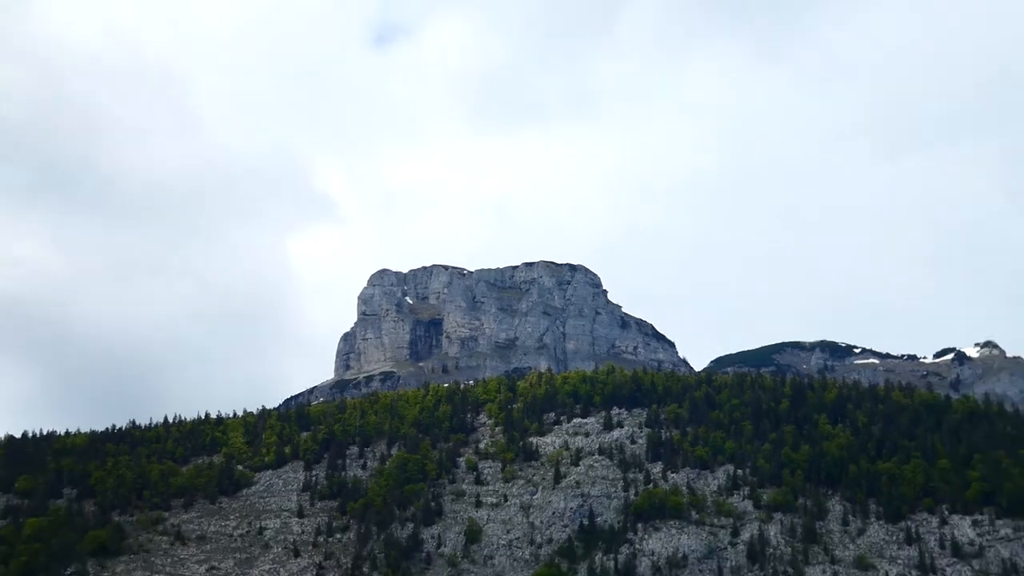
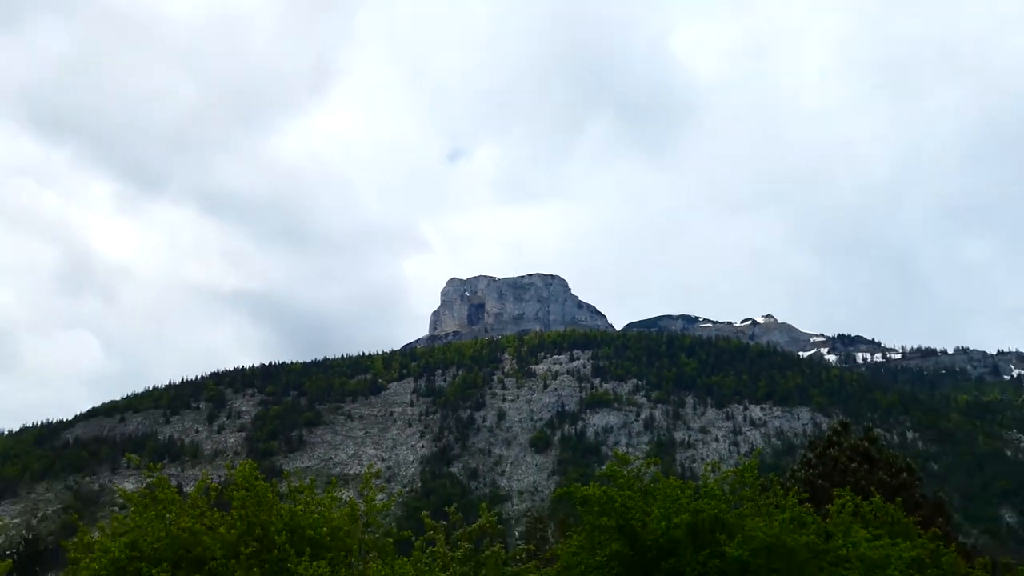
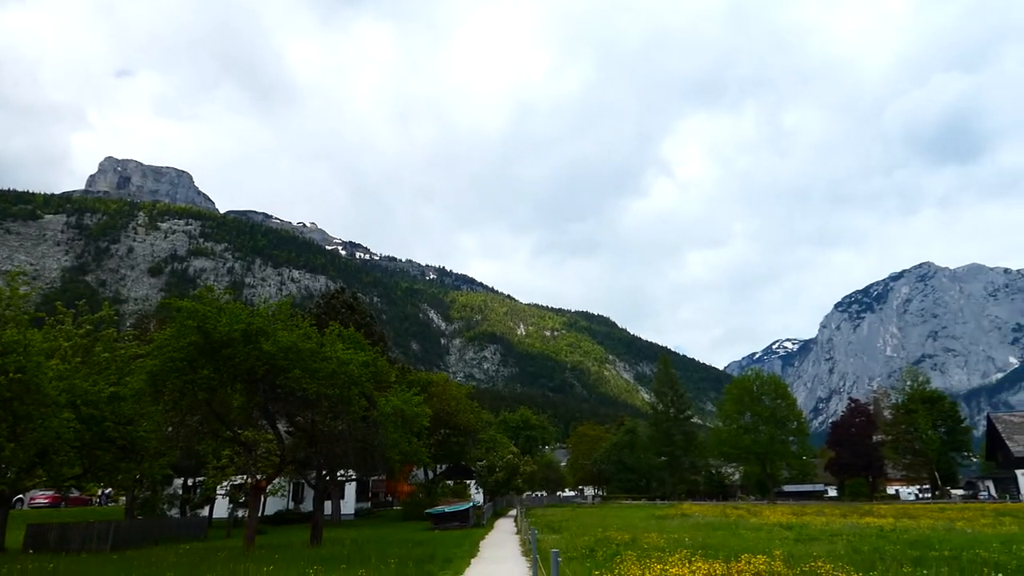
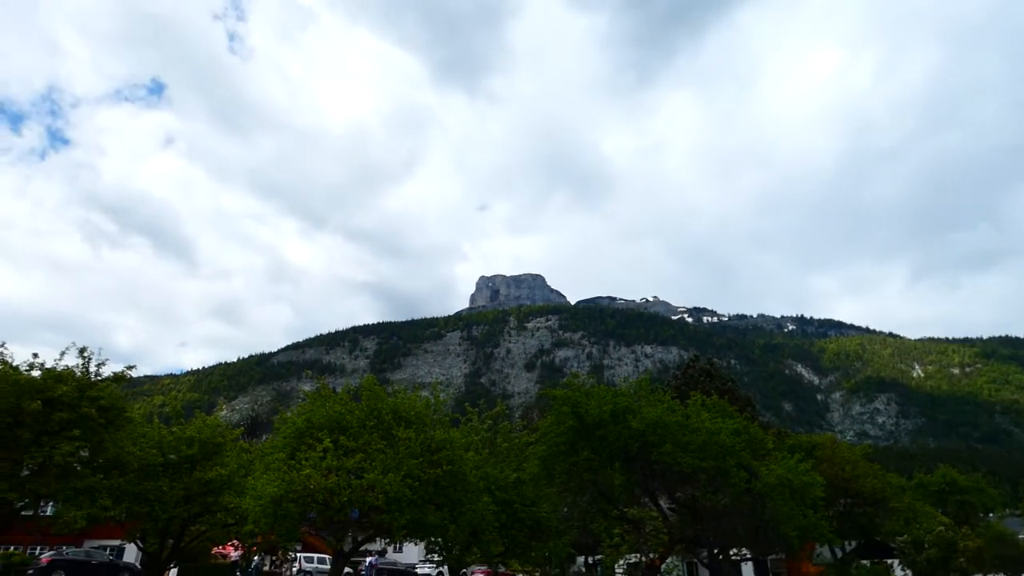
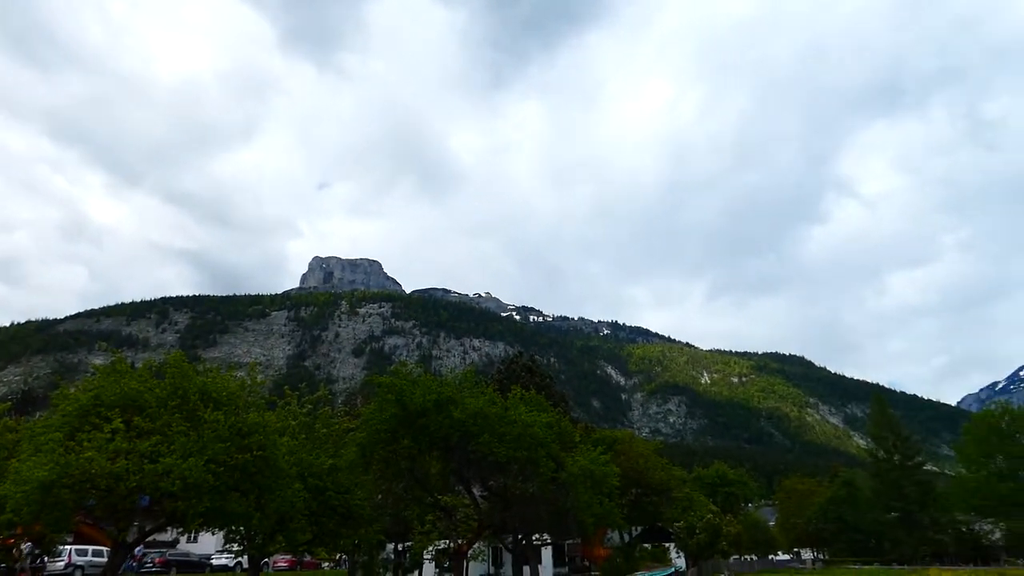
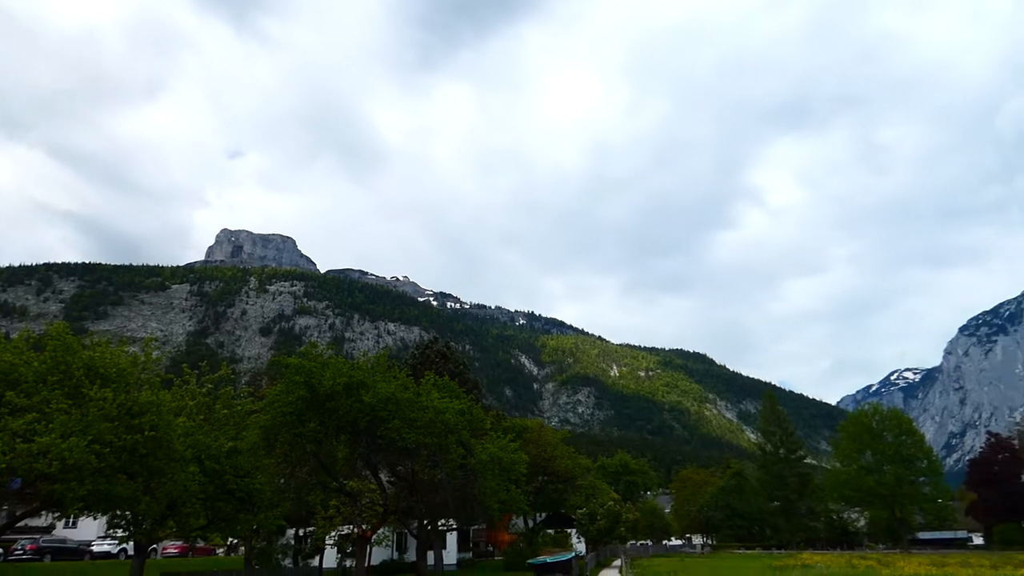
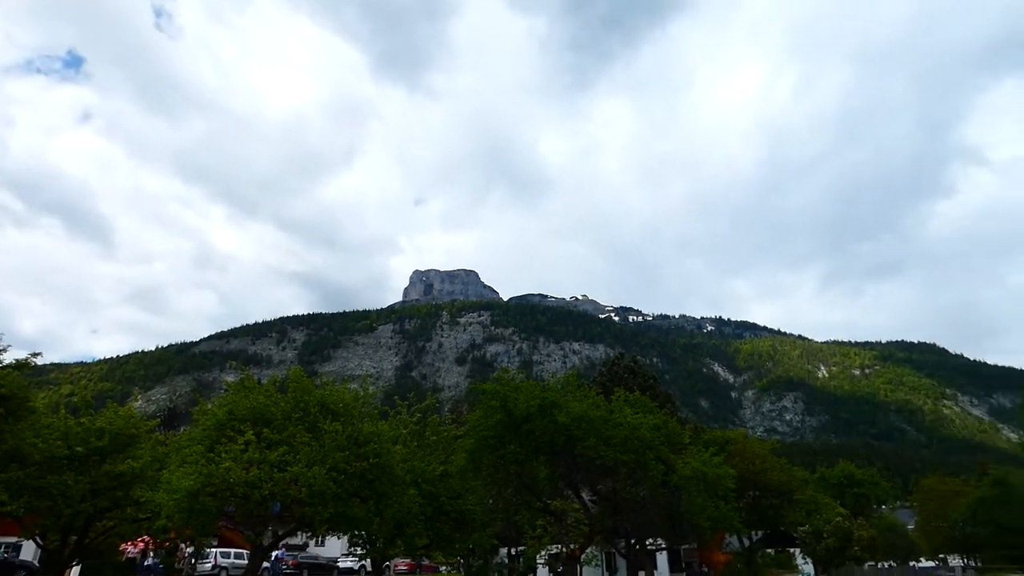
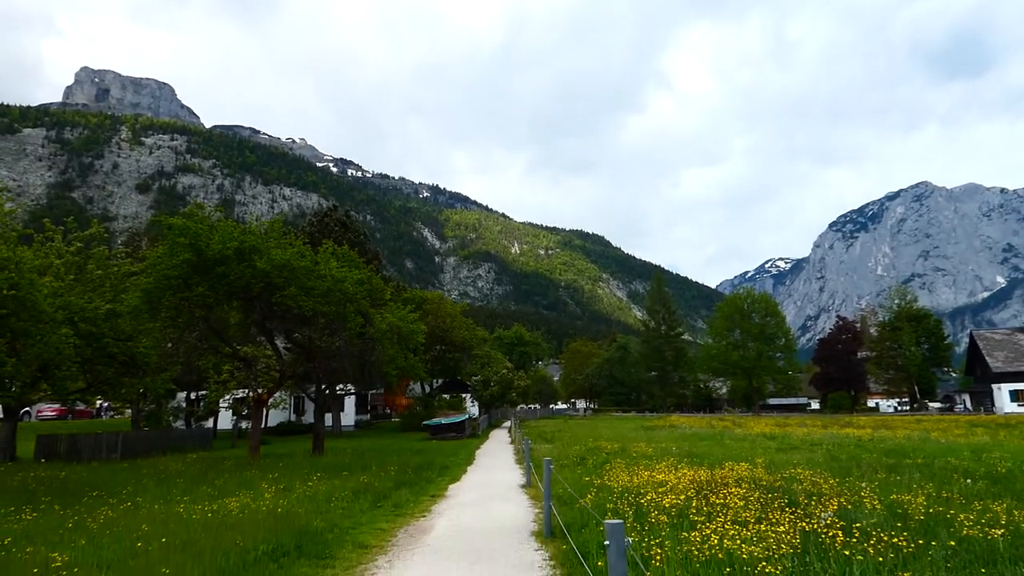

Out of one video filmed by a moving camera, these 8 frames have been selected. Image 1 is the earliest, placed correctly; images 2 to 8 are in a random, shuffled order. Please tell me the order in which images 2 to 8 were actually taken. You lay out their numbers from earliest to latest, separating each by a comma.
2, 4, 7, 5, 6, 3, 8
